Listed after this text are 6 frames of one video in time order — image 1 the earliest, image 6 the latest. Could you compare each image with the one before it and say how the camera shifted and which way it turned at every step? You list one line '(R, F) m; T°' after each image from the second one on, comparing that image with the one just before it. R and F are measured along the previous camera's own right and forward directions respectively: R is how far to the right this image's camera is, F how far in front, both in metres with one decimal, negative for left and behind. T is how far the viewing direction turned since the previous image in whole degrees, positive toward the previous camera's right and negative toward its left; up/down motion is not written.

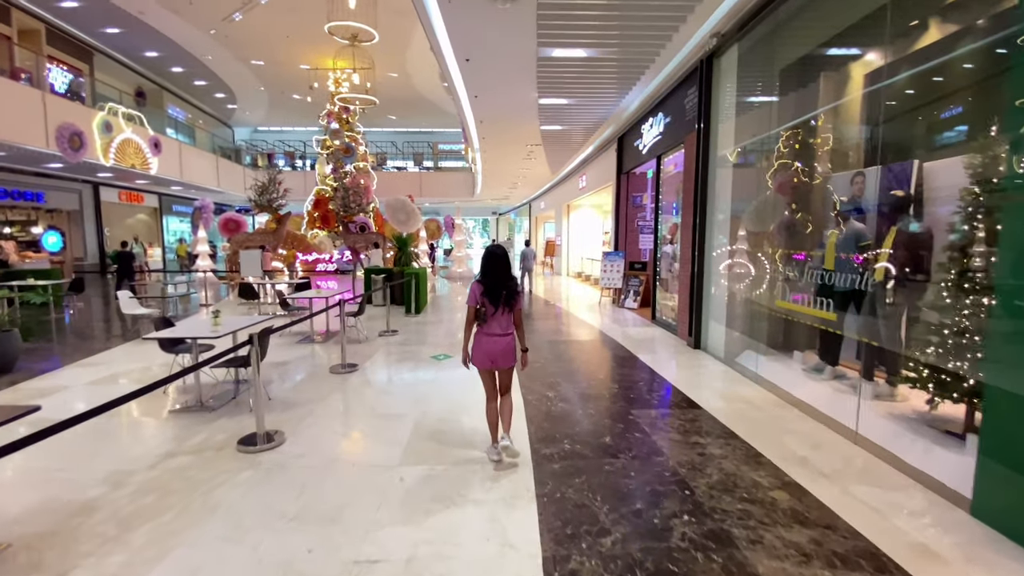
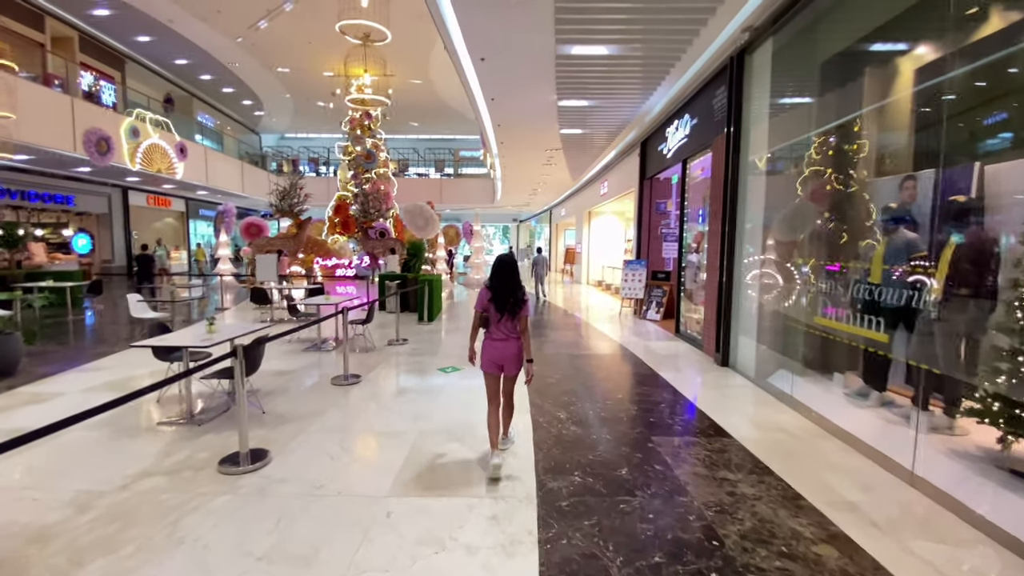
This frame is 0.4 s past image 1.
(+0.1, +0.3) m; -3°
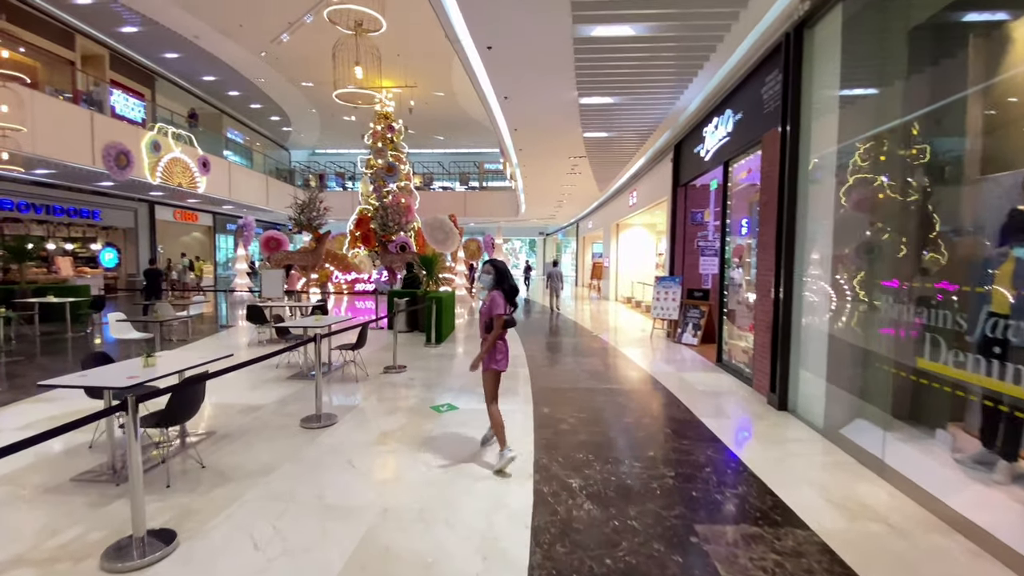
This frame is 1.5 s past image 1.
(+0.2, +0.8) m; -4°
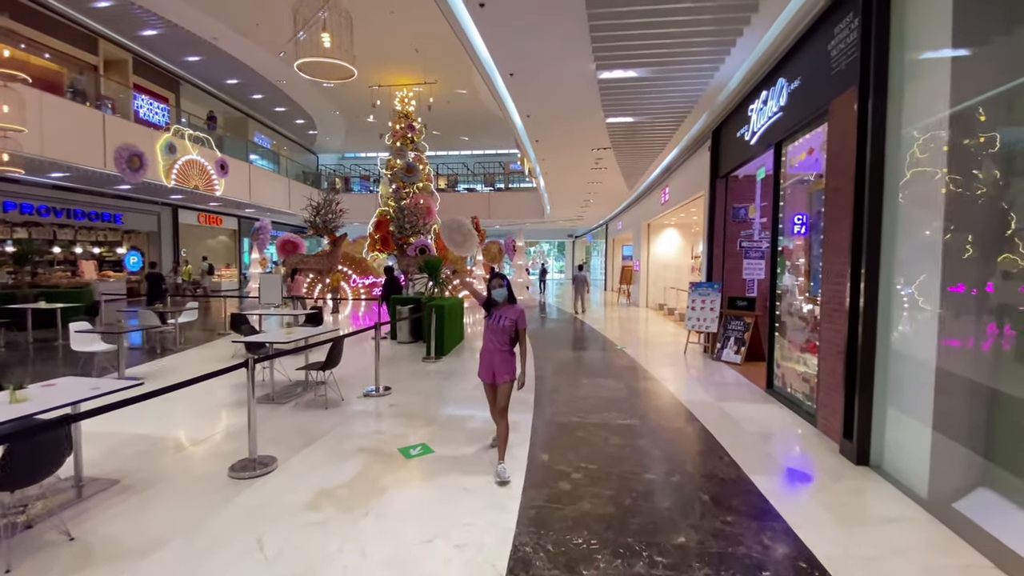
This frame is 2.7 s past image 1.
(+0.3, +0.9) m; -4°
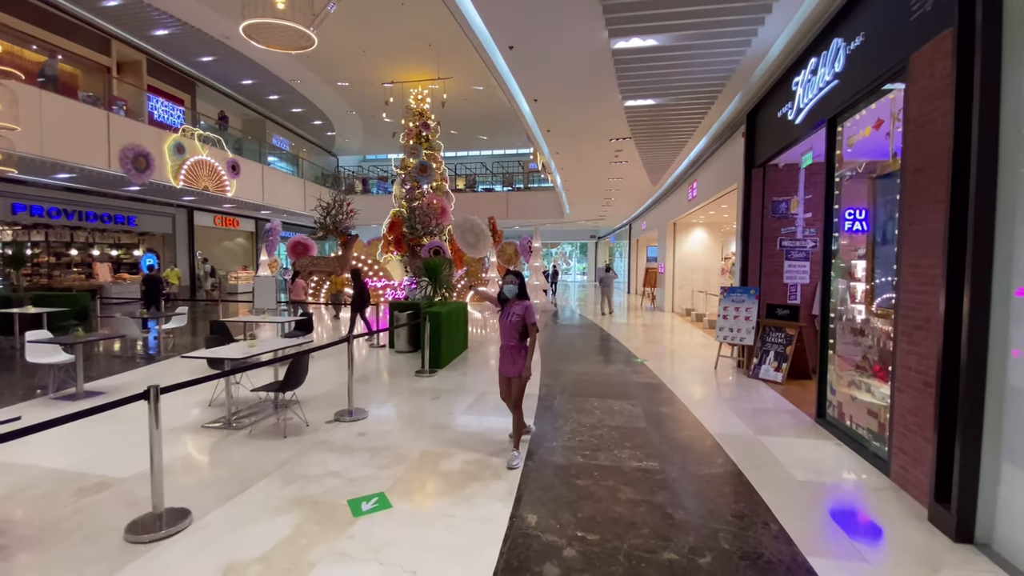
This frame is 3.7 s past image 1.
(+0.2, +0.7) m; -3°
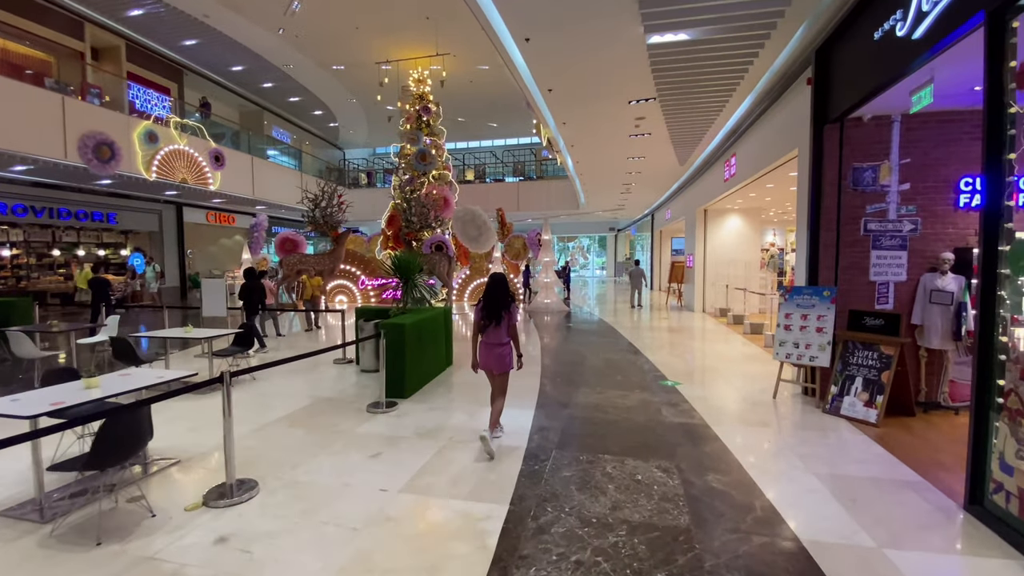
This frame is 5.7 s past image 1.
(+0.3, +1.4) m; -2°
